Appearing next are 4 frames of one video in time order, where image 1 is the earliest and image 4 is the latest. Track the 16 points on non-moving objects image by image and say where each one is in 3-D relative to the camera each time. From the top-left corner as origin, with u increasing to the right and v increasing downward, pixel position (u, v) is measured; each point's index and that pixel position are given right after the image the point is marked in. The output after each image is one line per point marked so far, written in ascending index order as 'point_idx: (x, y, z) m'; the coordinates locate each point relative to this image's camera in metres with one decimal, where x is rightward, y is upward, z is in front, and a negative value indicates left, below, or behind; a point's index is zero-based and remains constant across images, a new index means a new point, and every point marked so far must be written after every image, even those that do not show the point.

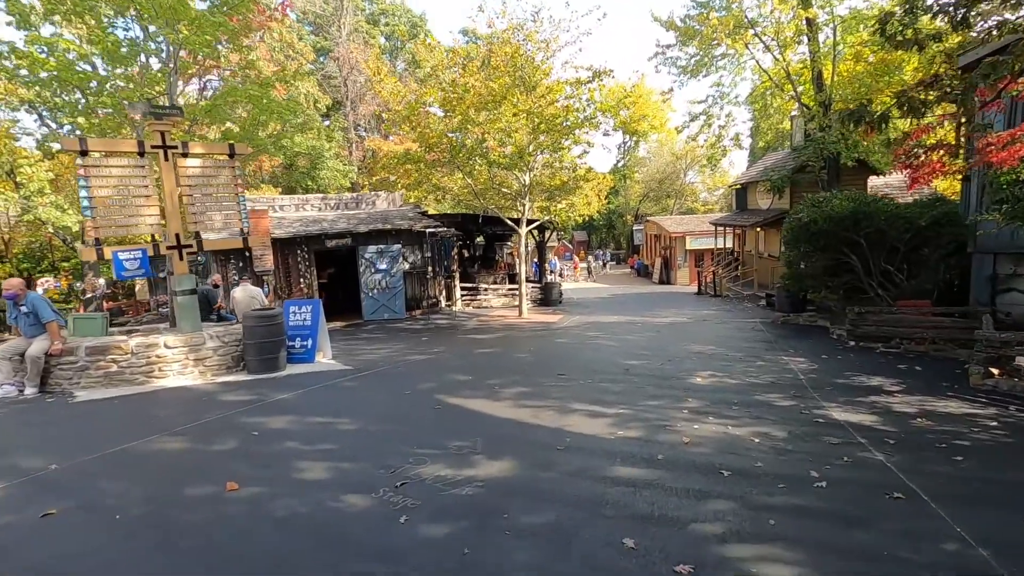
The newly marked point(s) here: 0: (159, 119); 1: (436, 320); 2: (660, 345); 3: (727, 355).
0: (-5.7, +2.7, +8.5) m
1: (-2.6, -1.1, +18.1) m
2: (+3.2, -1.2, +11.4) m
3: (+4.0, -1.2, +9.9) m
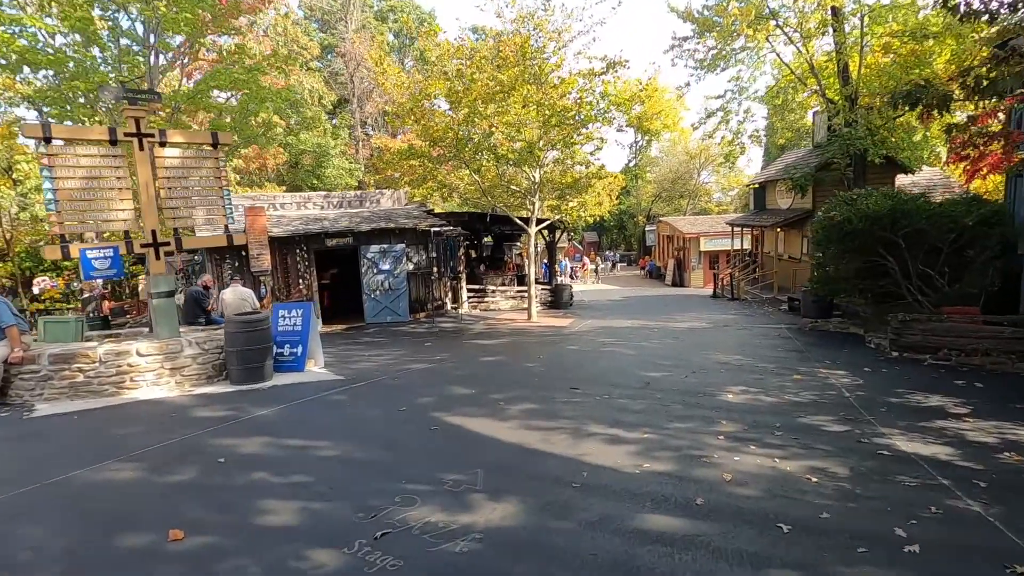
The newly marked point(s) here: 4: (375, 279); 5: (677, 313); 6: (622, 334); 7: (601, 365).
0: (-5.5, +2.7, +7.8) m
1: (-2.3, -1.1, +17.3) m
2: (+3.3, -1.3, +10.5) m
3: (+4.1, -1.3, +9.0) m
4: (-4.4, +0.3, +17.1) m
5: (+6.1, -0.9, +19.5) m
6: (+2.8, -1.2, +13.7) m
7: (+1.6, -1.4, +9.4) m
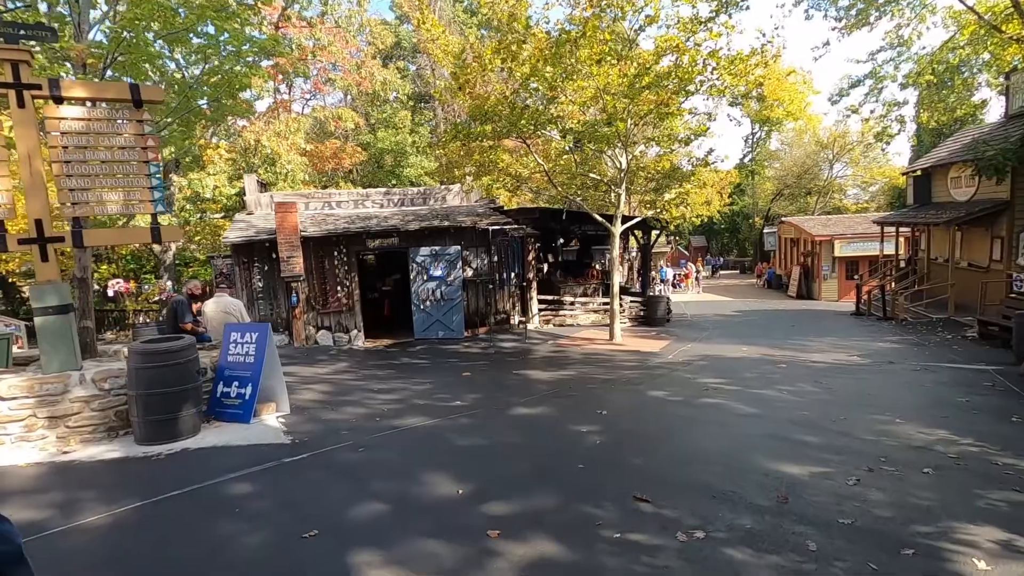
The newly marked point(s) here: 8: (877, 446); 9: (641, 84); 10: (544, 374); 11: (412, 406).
0: (-5.2, +2.6, +5.6) m
1: (-0.3, -1.4, +14.3) m
2: (+3.9, -1.6, +6.5) m
3: (+4.4, -1.6, +4.9) m
4: (-2.4, 0.0, +14.5) m
5: (+8.3, -1.4, +14.9) m
6: (+4.0, -1.5, +9.7) m
7: (+2.0, -1.6, +5.8) m
8: (+3.8, -1.6, +5.5) m
9: (+3.0, +4.7, +12.2) m
10: (+0.6, -1.6, +10.1) m
11: (-1.4, -1.6, +7.4) m
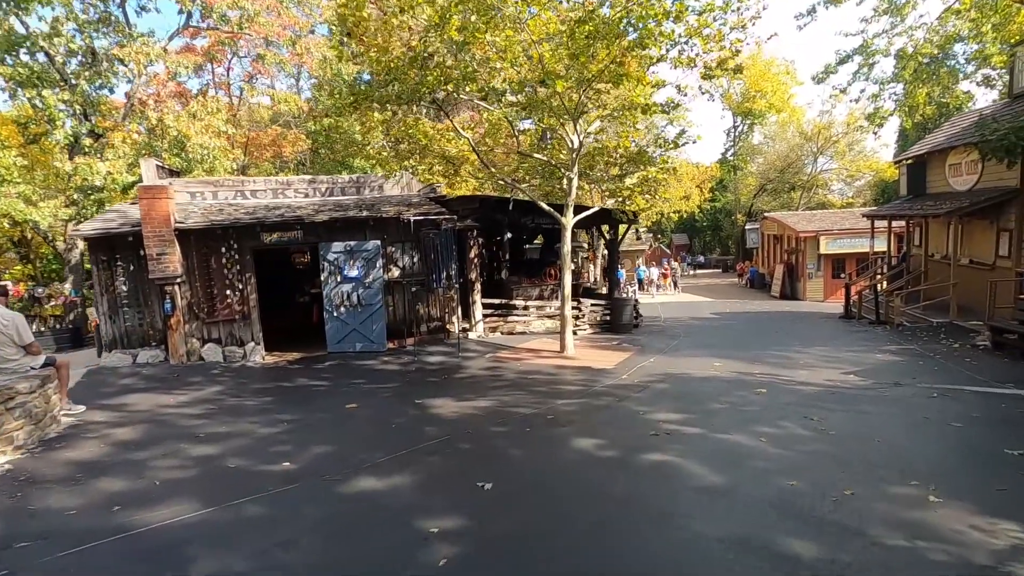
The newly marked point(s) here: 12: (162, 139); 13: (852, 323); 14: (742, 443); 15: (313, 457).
0: (-6.6, +2.5, +3.0) m
1: (-1.9, -1.5, +11.9) m
2: (+2.6, -1.6, +4.2) m
3: (+3.1, -1.7, +2.6) m
4: (-3.9, 0.0, +12.1) m
5: (+6.8, -1.4, +12.7) m
6: (+2.6, -1.6, +7.4) m
7: (+0.7, -1.7, +3.5) m
8: (+2.4, -1.7, +3.3) m
9: (+1.5, +4.6, +9.9) m
10: (-0.9, -1.7, +7.8) m
11: (-2.8, -1.7, +5.0) m
12: (-11.5, +4.9, +17.6) m
13: (+10.8, -1.1, +16.9) m
14: (+2.4, -1.6, +5.6) m
15: (-2.0, -1.7, +5.4) m
